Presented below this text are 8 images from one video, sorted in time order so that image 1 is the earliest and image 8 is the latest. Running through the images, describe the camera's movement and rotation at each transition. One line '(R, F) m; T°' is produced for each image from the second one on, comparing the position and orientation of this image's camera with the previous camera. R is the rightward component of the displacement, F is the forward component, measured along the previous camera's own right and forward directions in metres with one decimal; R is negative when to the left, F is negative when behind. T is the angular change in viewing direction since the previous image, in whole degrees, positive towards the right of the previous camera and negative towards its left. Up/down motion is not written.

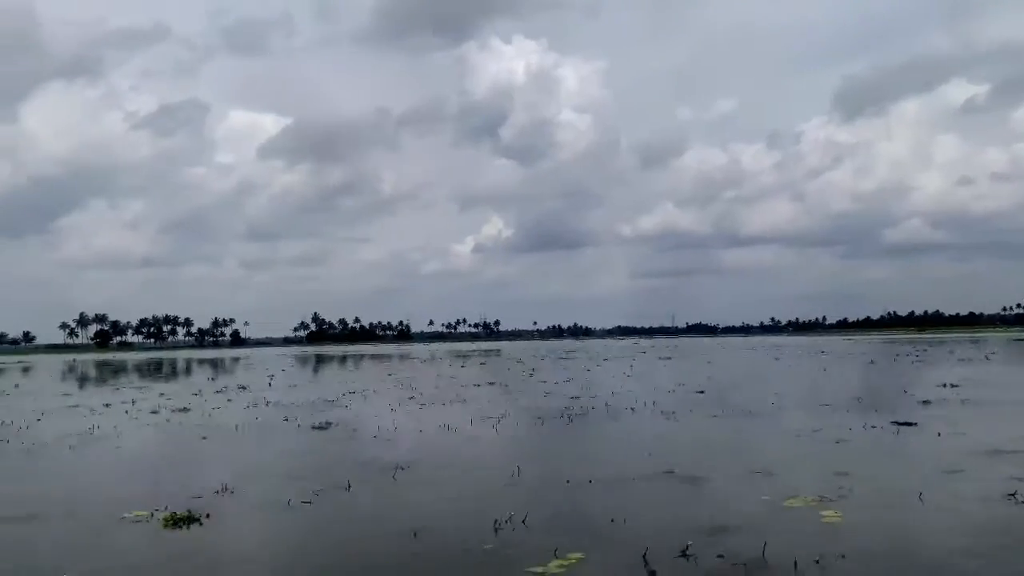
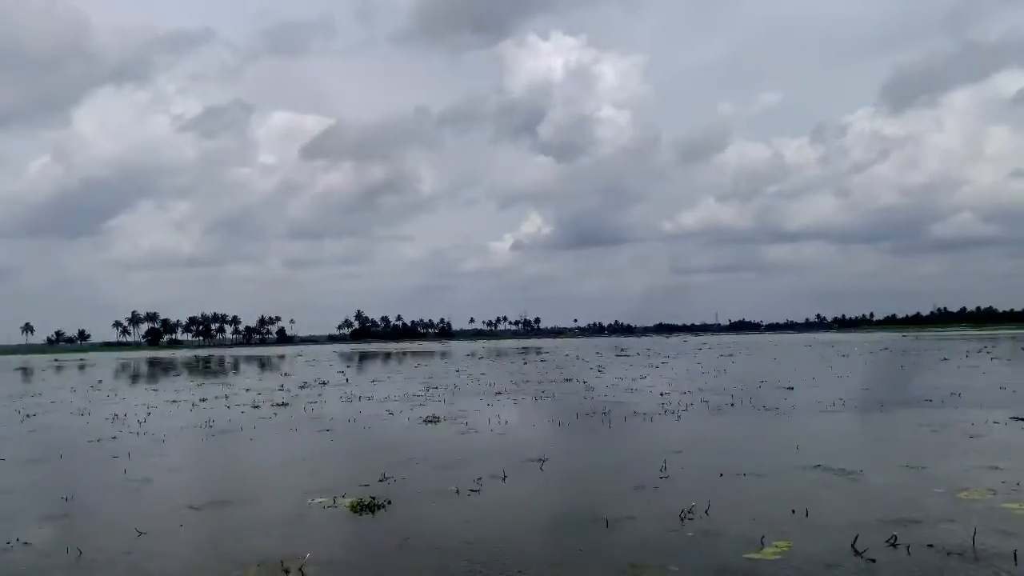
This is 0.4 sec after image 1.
(-1.4, -0.2) m; -3°
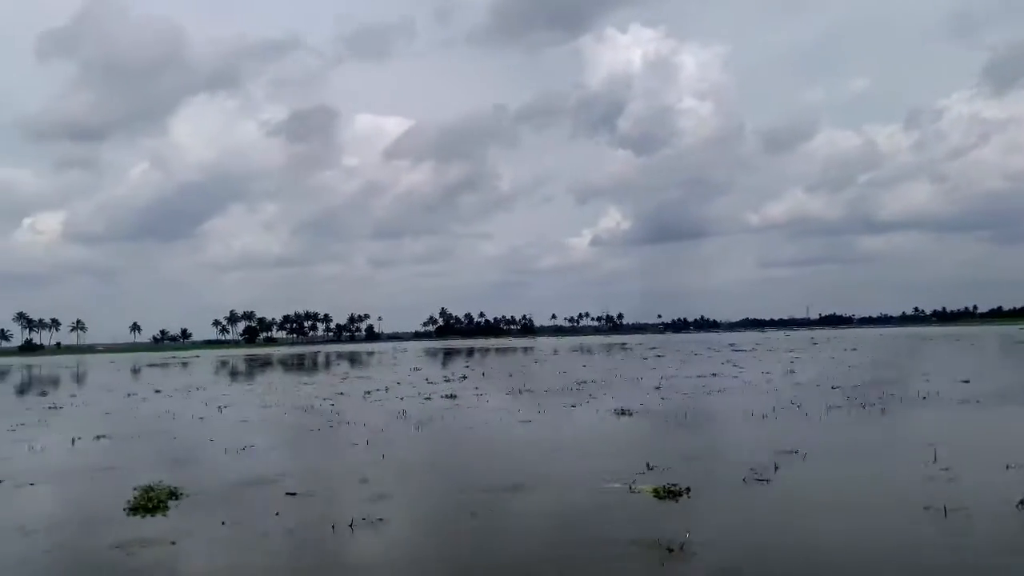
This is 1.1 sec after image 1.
(-2.3, -0.4) m; -6°
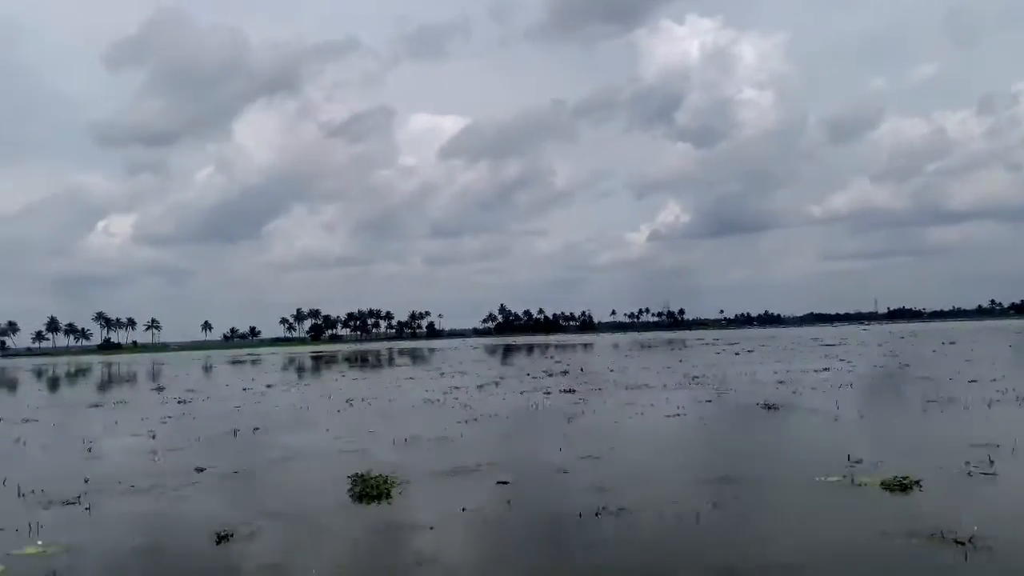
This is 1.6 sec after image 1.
(-1.8, -0.1) m; -4°
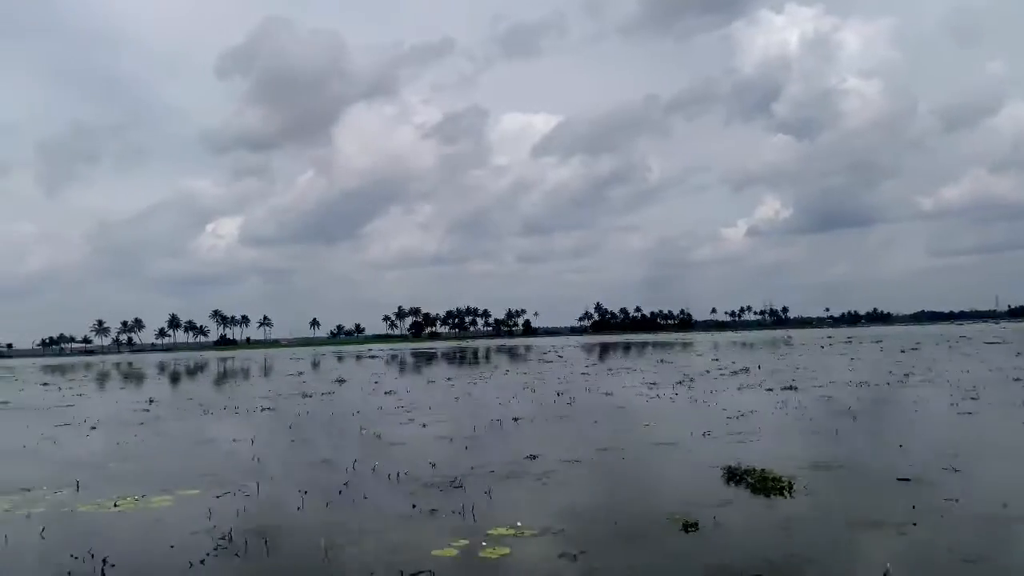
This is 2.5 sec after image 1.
(-3.5, 0.0) m; -7°
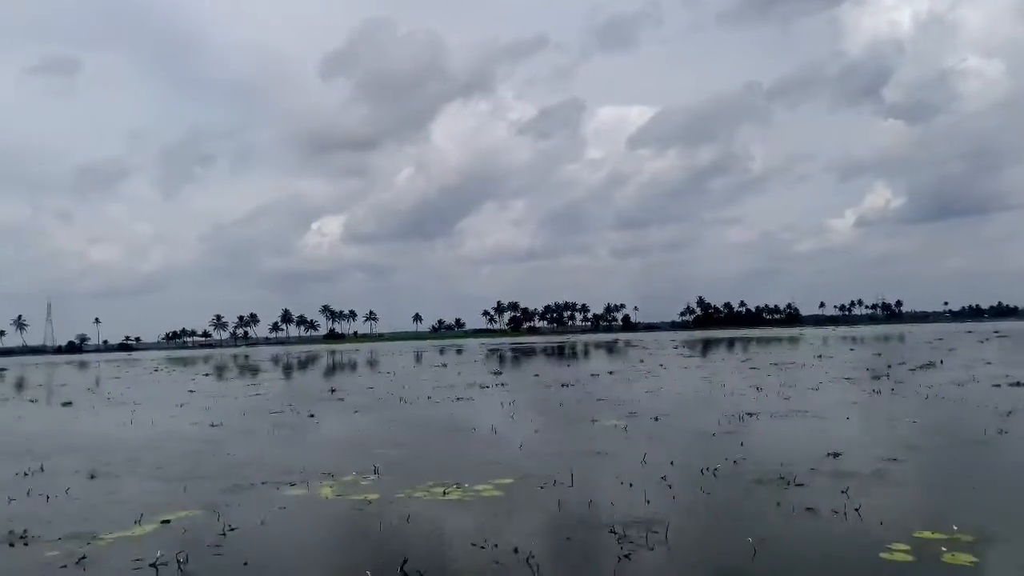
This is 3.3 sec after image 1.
(-2.8, +0.3) m; -7°
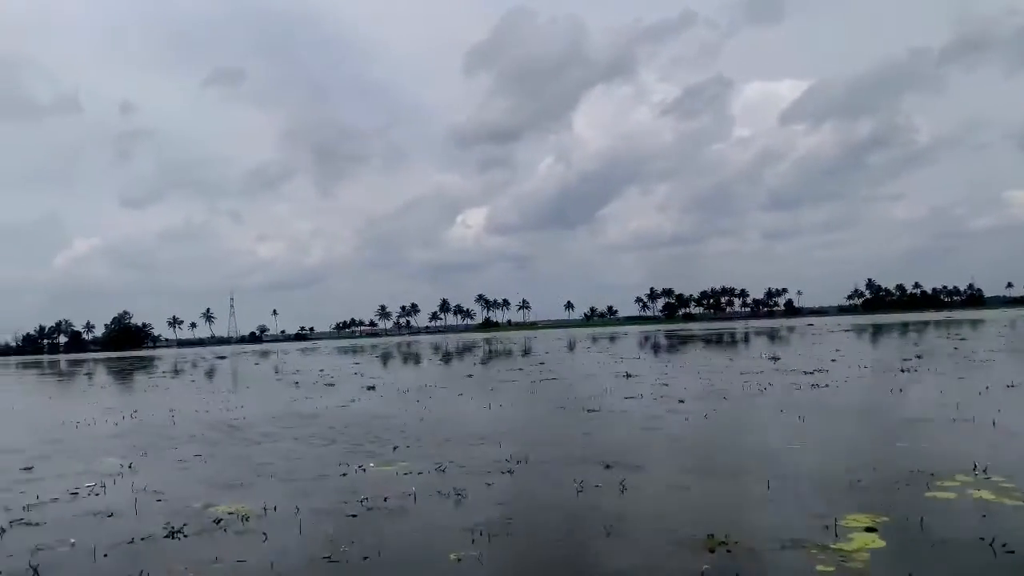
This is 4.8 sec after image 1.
(-5.6, +1.1) m; -11°
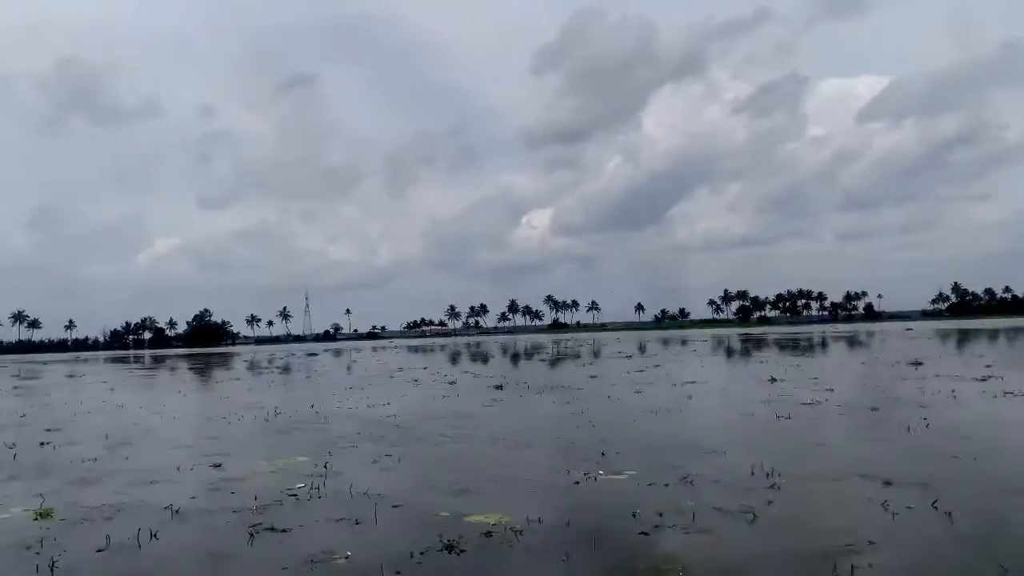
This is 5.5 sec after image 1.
(-2.4, +1.0) m; -5°
